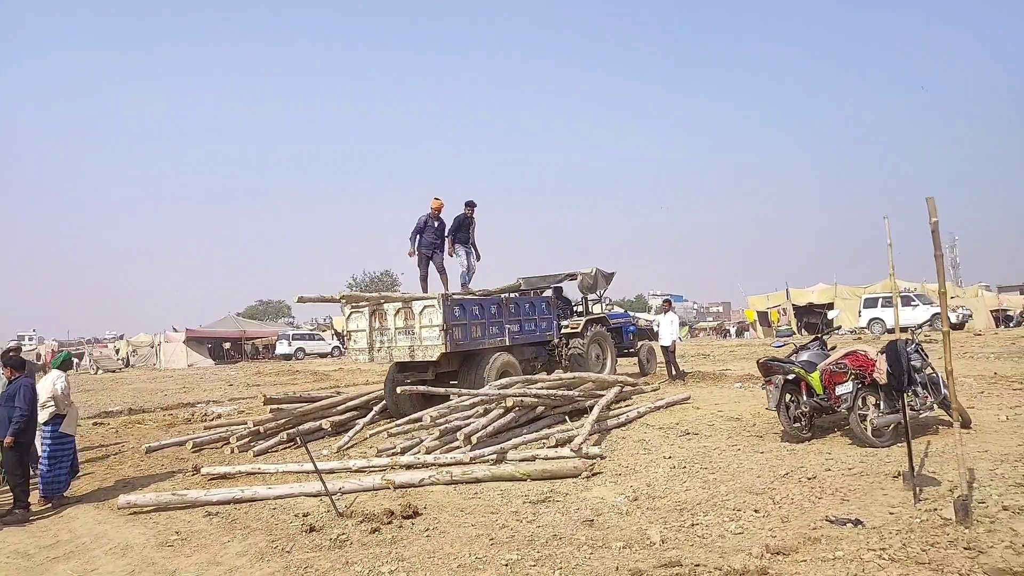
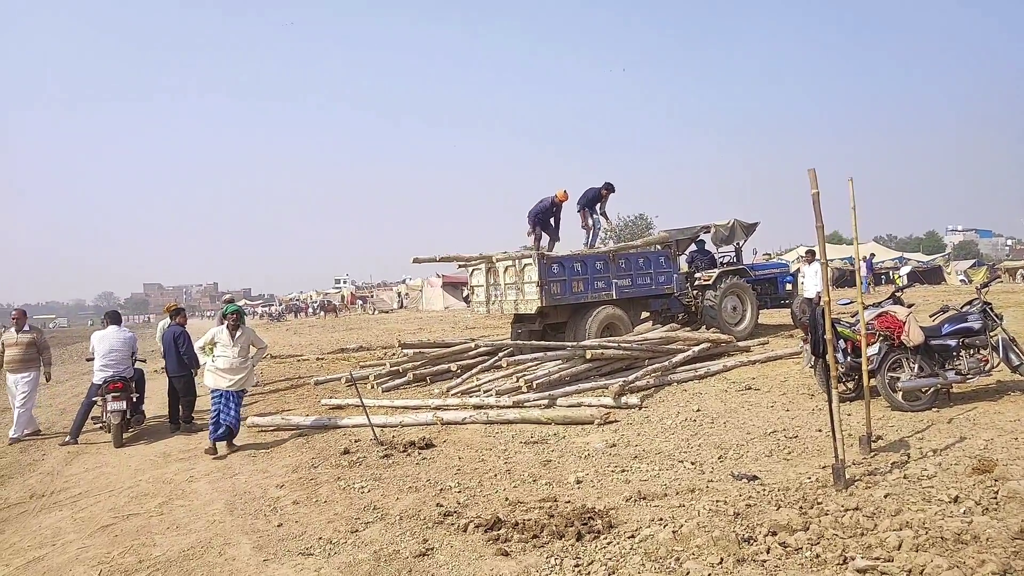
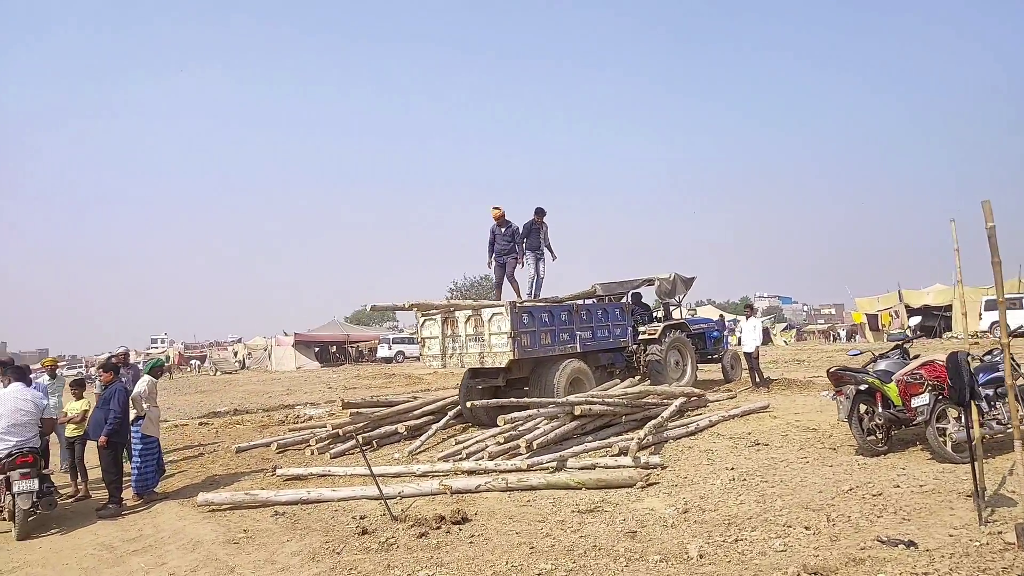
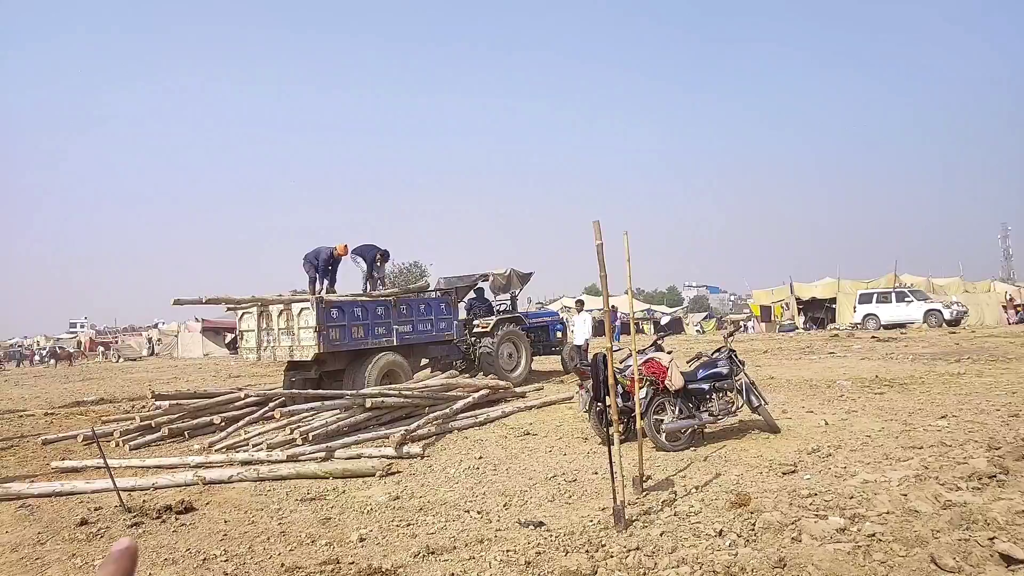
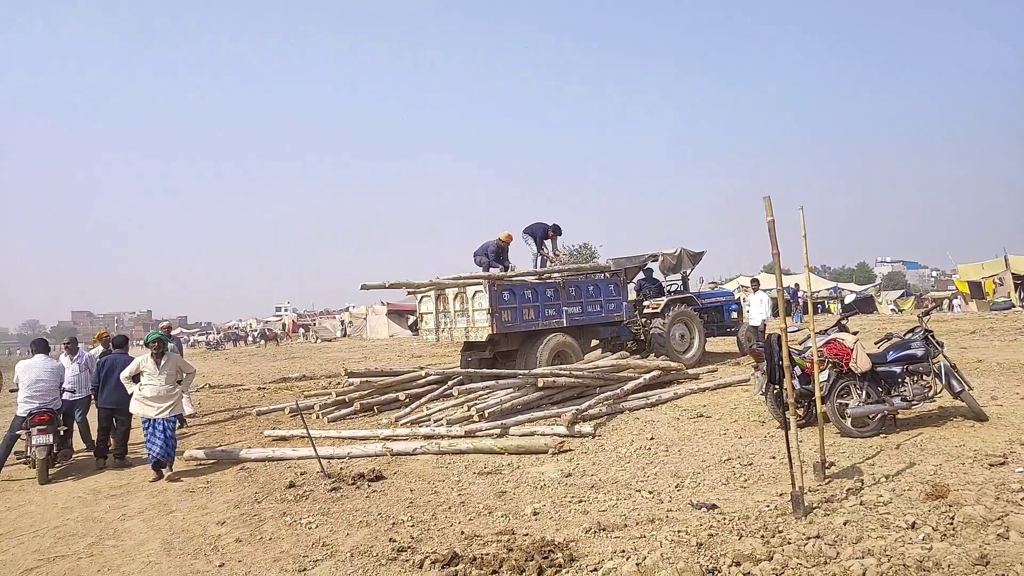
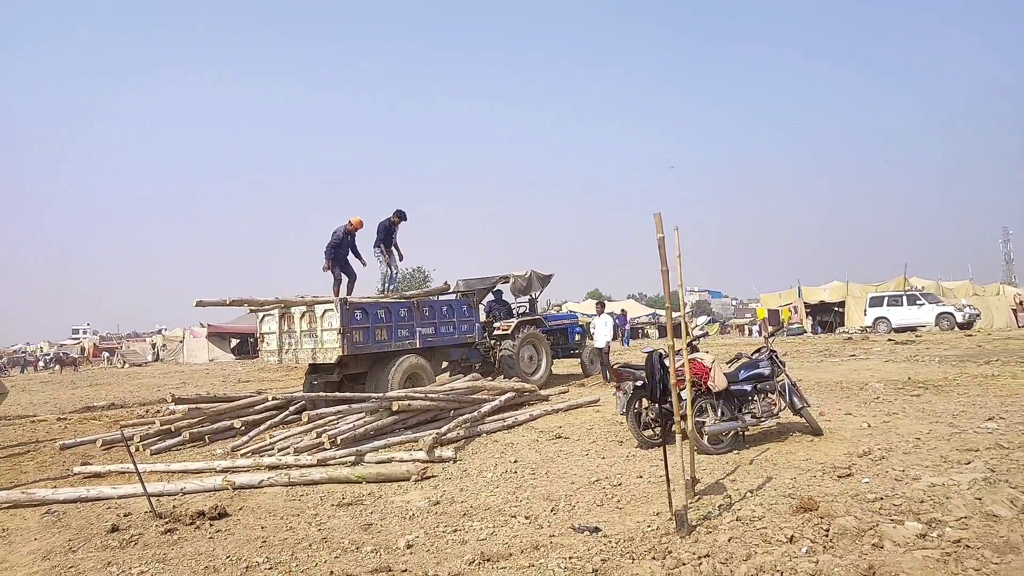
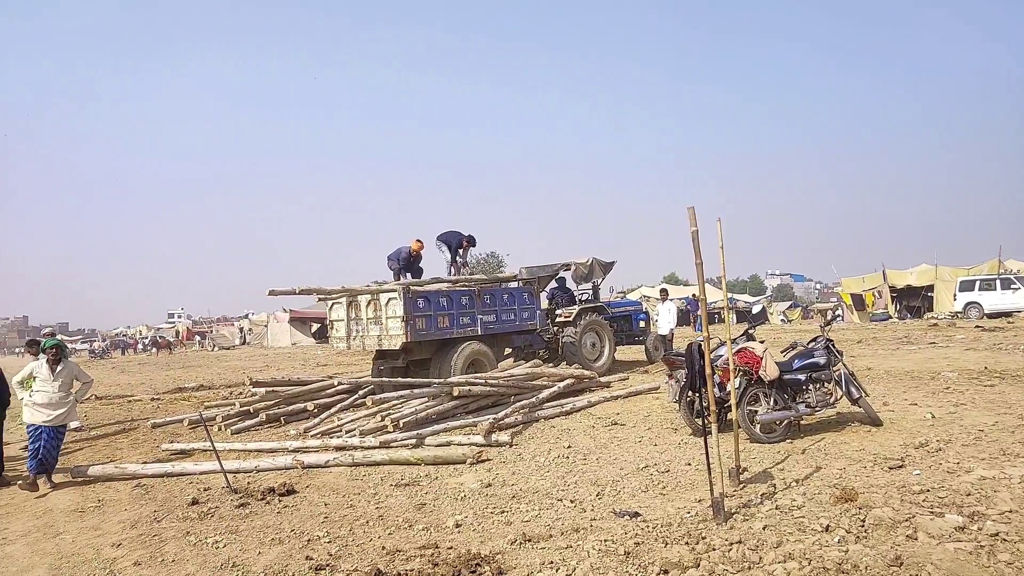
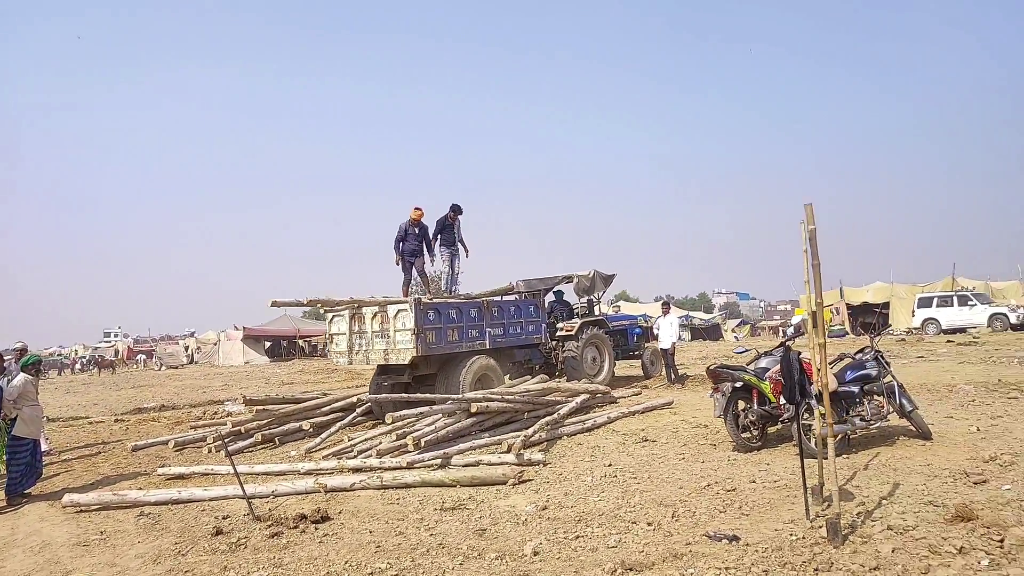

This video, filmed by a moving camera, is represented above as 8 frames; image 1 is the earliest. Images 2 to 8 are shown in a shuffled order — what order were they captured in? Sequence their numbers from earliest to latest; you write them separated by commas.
3, 8, 6, 4, 7, 5, 2
